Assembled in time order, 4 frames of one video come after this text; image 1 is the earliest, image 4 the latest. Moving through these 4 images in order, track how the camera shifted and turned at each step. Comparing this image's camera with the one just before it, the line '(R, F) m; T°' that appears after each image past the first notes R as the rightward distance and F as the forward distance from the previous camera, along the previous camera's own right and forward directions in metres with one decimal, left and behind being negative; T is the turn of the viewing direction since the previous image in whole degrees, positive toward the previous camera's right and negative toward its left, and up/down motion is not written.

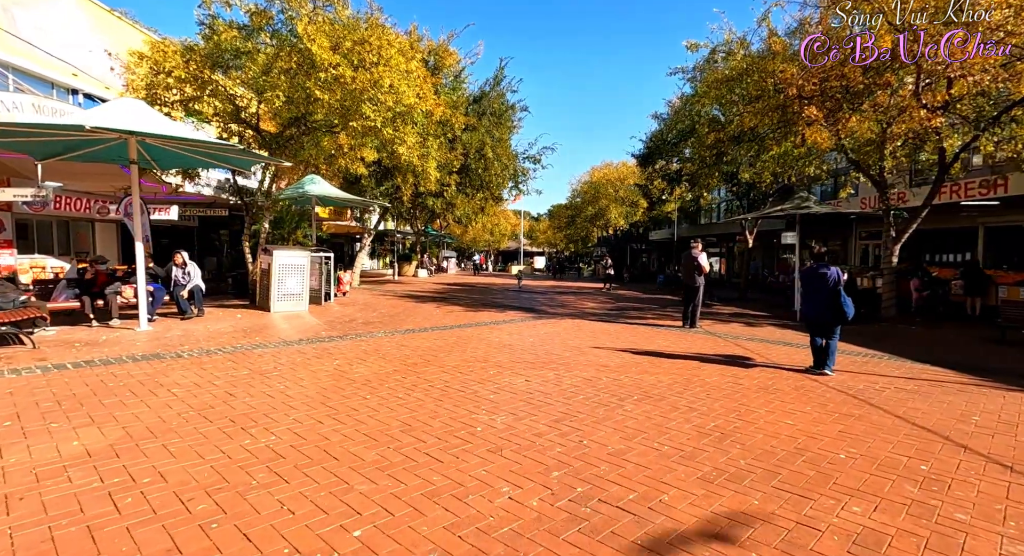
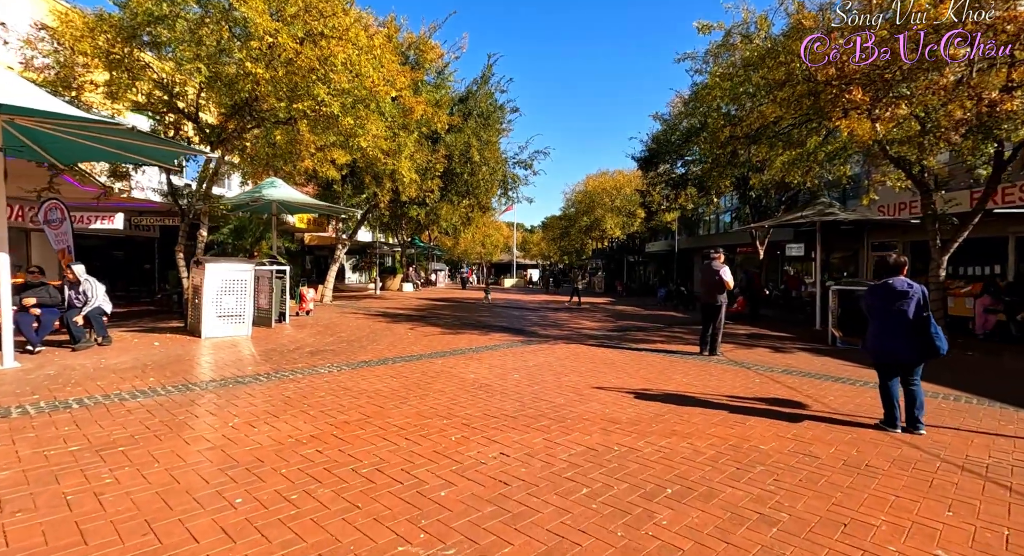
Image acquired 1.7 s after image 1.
(+0.2, +1.9) m; +1°
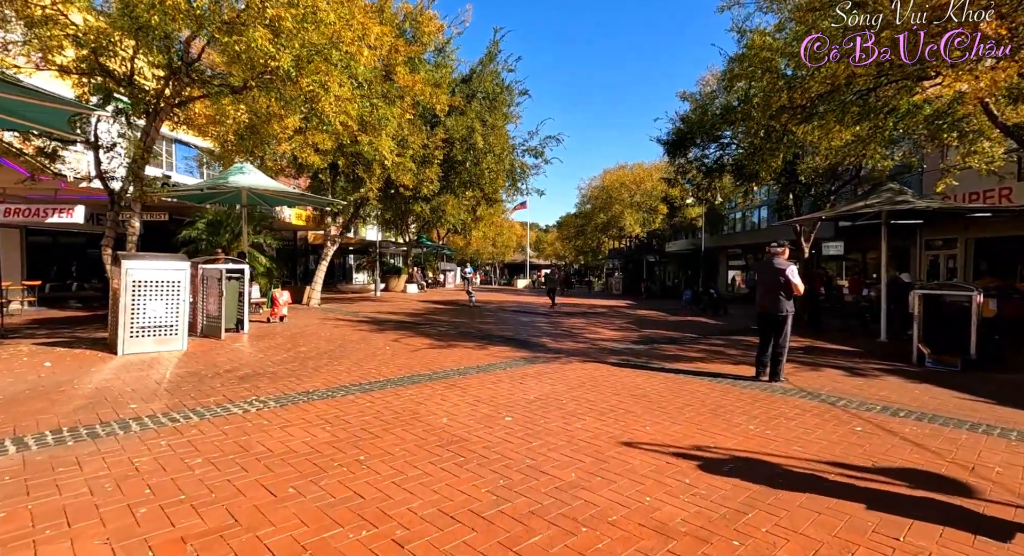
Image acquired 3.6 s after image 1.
(+0.2, +2.1) m; -2°
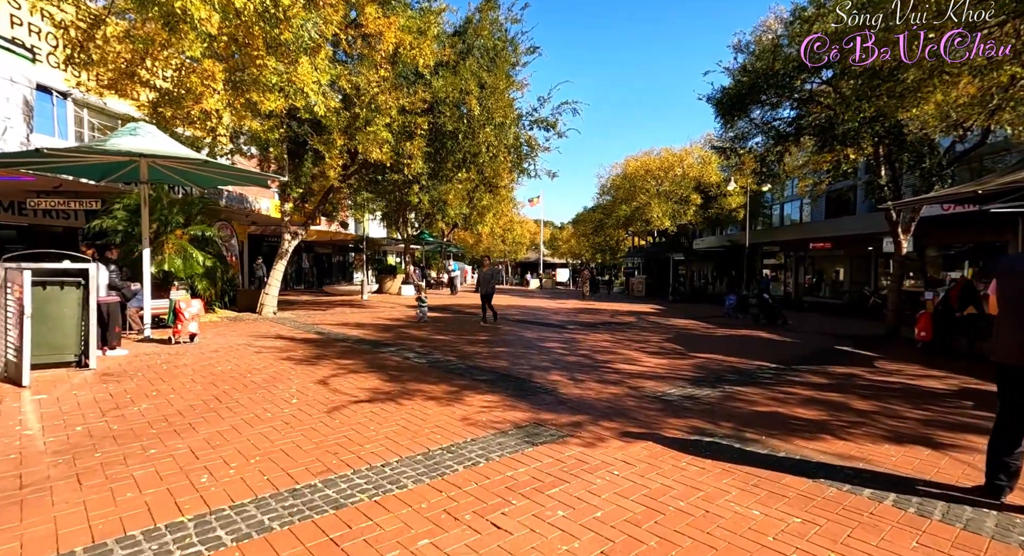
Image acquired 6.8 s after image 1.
(+0.3, +3.6) m; -2°
